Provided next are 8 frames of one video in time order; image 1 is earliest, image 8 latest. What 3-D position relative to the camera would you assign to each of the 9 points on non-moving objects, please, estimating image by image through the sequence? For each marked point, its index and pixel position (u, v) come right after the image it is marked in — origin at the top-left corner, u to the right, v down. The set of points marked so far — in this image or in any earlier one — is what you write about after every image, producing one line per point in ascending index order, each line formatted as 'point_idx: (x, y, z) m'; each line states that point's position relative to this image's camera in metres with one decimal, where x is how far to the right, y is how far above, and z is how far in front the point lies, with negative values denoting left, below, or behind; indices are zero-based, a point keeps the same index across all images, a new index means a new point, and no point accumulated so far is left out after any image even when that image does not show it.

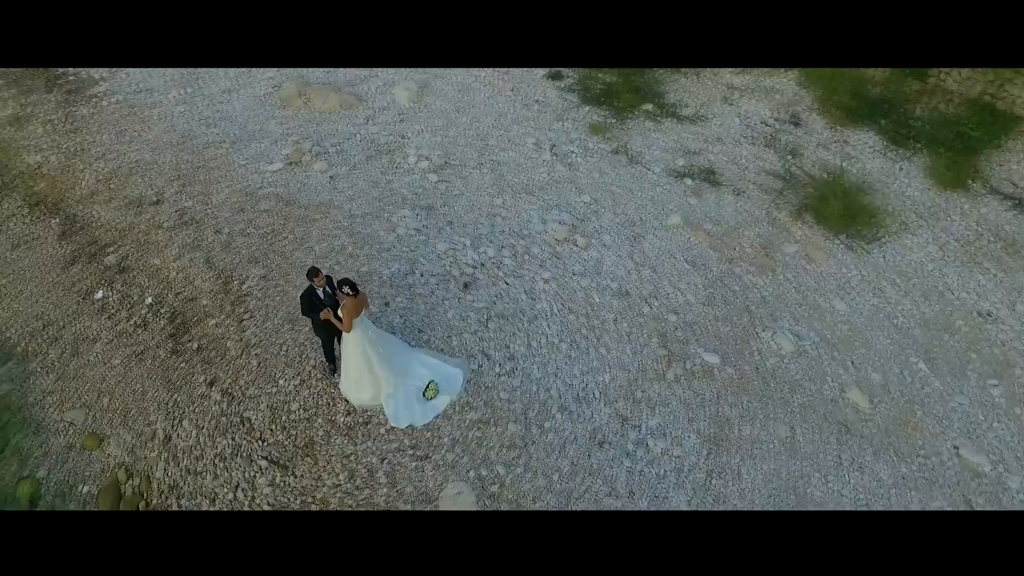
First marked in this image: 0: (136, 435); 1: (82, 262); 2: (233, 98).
0: (-5.0, -2.0, +8.2) m
1: (-7.5, +0.4, +10.6) m
2: (-6.2, +4.2, +13.6) m
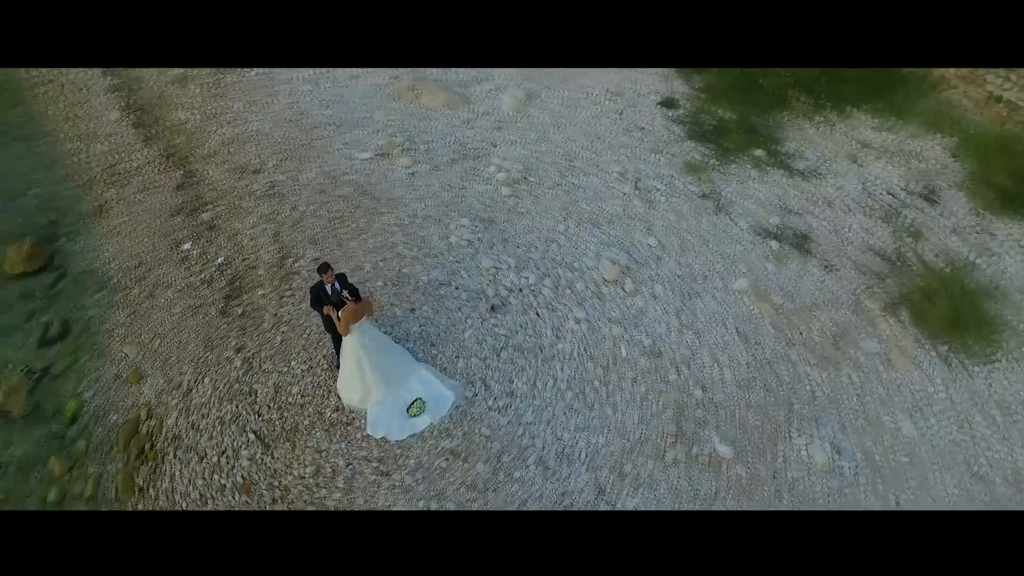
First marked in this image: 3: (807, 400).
0: (-5.1, -1.4, +9.0) m
1: (-6.4, +1.4, +11.9) m
2: (-3.7, +4.8, +14.4) m
3: (+3.9, -1.5, +8.0) m
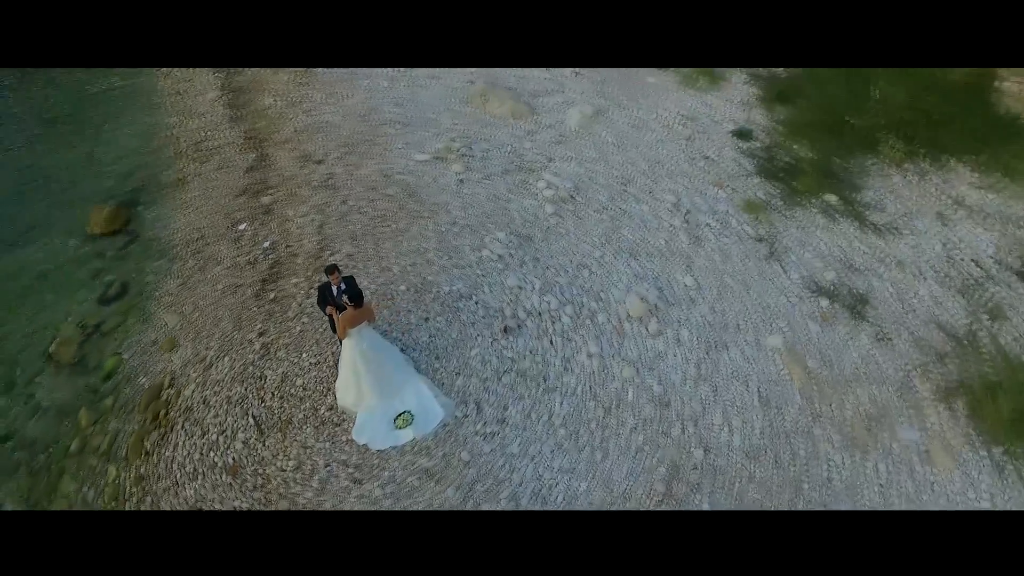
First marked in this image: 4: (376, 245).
0: (-5.0, -1.0, +9.5) m
1: (-5.4, +1.9, +12.5) m
2: (-2.0, +4.8, +14.6) m
3: (+3.6, -2.3, +7.2) m
4: (-2.4, +0.7, +10.6) m
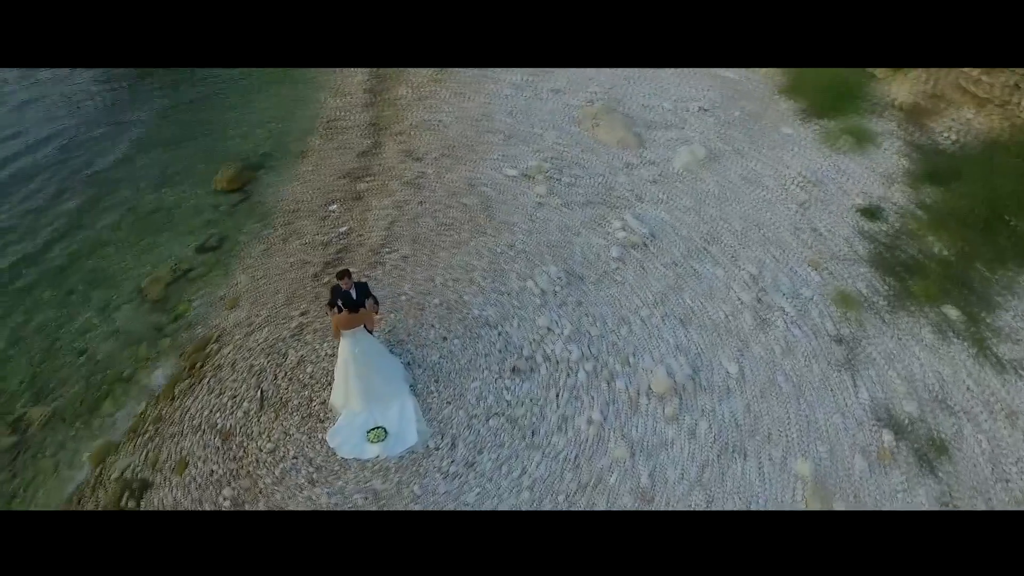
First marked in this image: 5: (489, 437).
0: (-4.5, -0.5, +10.3) m
1: (-3.5, +2.3, +13.3) m
2: (+0.9, +4.4, +14.3) m
3: (+2.7, -3.6, +6.0) m
4: (-1.4, +0.6, +10.7) m
5: (-0.3, -1.9, +8.0) m
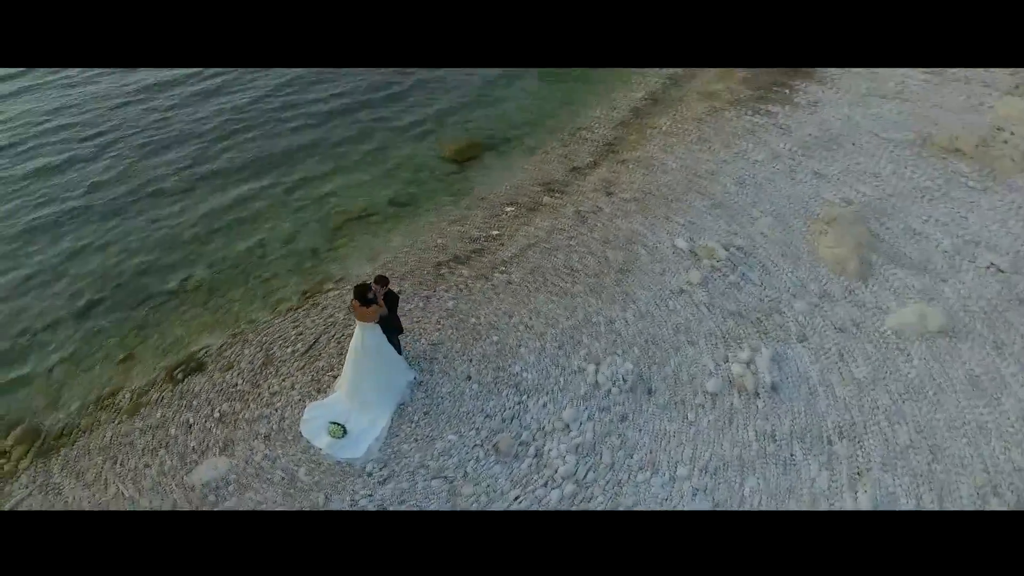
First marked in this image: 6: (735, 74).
0: (-2.7, +0.3, +11.3) m
1: (+0.6, +2.1, +13.1) m
2: (+5.4, +2.0, +11.7) m
3: (-0.4, -5.0, +4.3) m
4: (+0.4, 0.0, +10.0) m
5: (-1.1, -2.5, +7.3) m
6: (+6.0, +5.7, +16.4) m
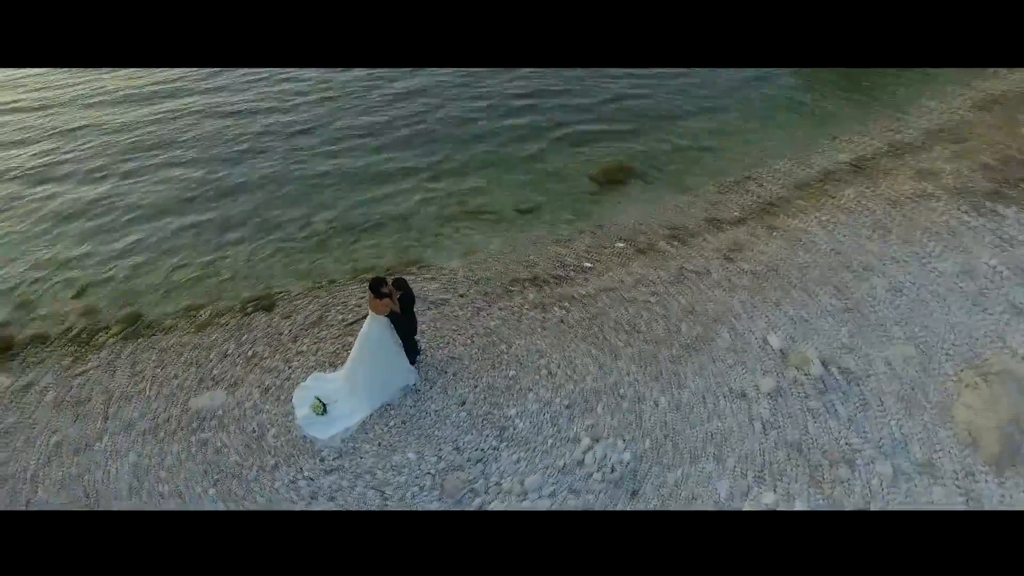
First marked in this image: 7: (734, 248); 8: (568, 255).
0: (-1.2, +0.4, +11.3) m
1: (+2.9, +1.1, +11.8) m
2: (+6.8, -0.3, +8.9) m
3: (-3.0, -4.9, +4.3) m
4: (+1.0, -0.7, +9.1) m
5: (-1.9, -2.5, +7.2) m
6: (+9.9, +2.8, +13.0) m
7: (+3.9, +0.7, +10.8) m
8: (+1.0, +0.6, +11.4) m
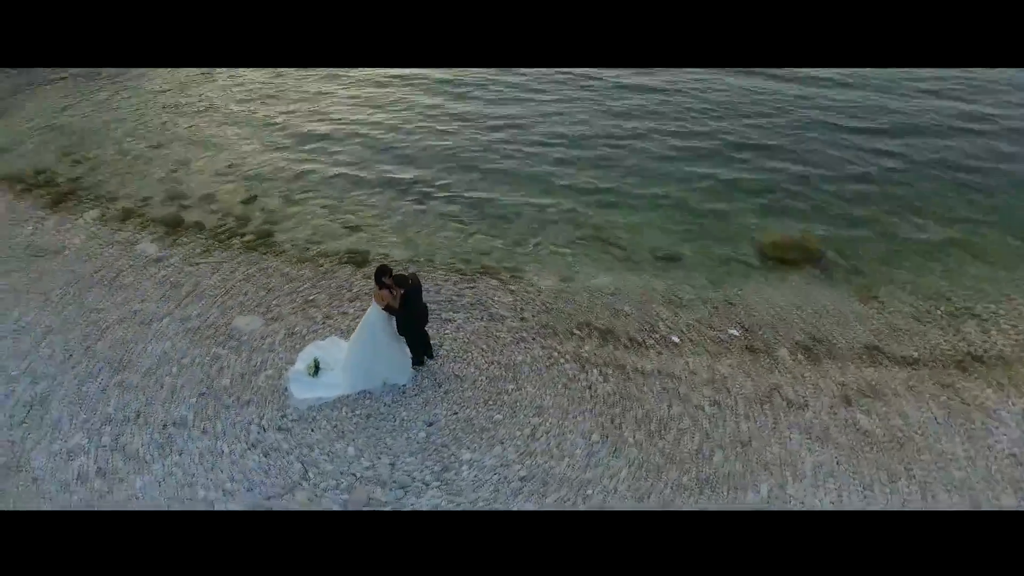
0: (+0.4, 0.0, +10.6) m
1: (+4.4, -0.8, +9.4) m
2: (+6.0, -3.1, +5.3) m
3: (-5.7, -3.7, +5.2) m
4: (+1.1, -1.6, +7.8) m
5: (-2.8, -2.1, +7.3) m
6: (+11.3, -1.6, +7.6) m
7: (+4.7, -1.4, +8.2) m
8: (+2.4, -0.5, +9.8) m
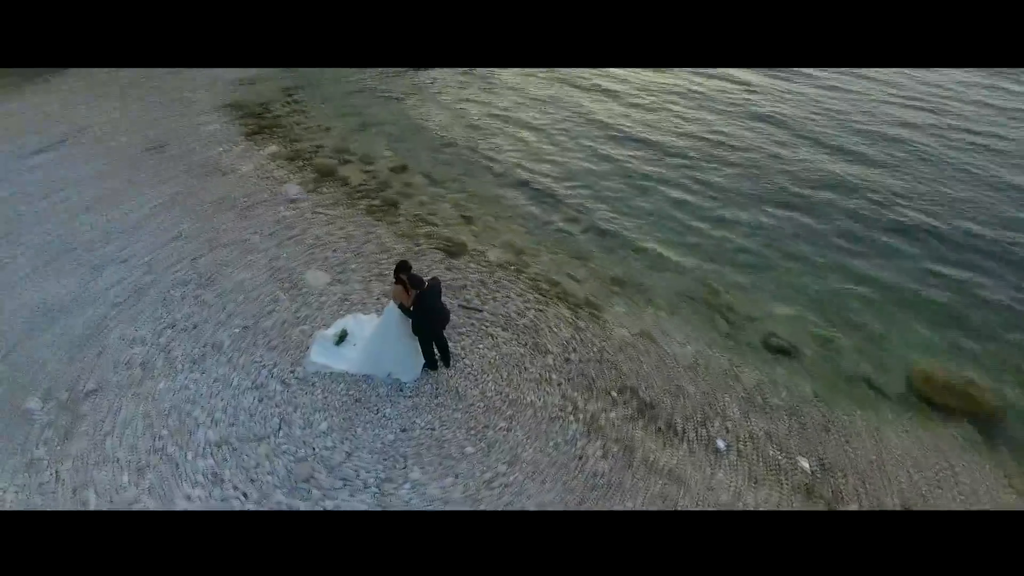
0: (+1.5, -0.7, +9.6) m
1: (+4.4, -2.5, +7.2) m
2: (+3.8, -5.0, +2.9) m
3: (-6.9, -2.2, +6.8) m
4: (+0.6, -2.2, +6.8) m
5: (-3.1, -1.6, +7.7) m
6: (+9.7, -5.3, +3.2) m
7: (+4.1, -3.1, +6.0) m
8: (+2.8, -1.7, +8.3) m
